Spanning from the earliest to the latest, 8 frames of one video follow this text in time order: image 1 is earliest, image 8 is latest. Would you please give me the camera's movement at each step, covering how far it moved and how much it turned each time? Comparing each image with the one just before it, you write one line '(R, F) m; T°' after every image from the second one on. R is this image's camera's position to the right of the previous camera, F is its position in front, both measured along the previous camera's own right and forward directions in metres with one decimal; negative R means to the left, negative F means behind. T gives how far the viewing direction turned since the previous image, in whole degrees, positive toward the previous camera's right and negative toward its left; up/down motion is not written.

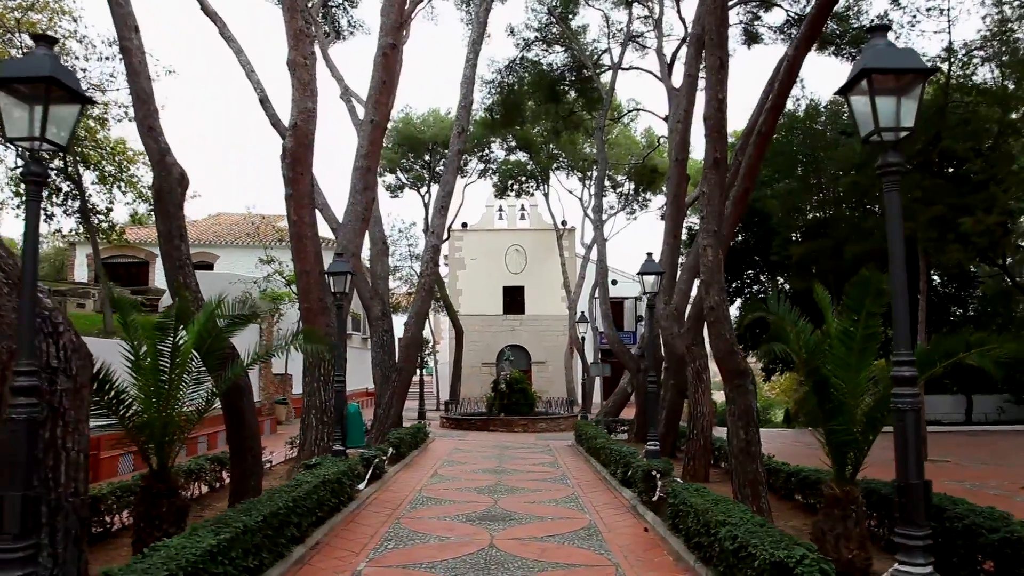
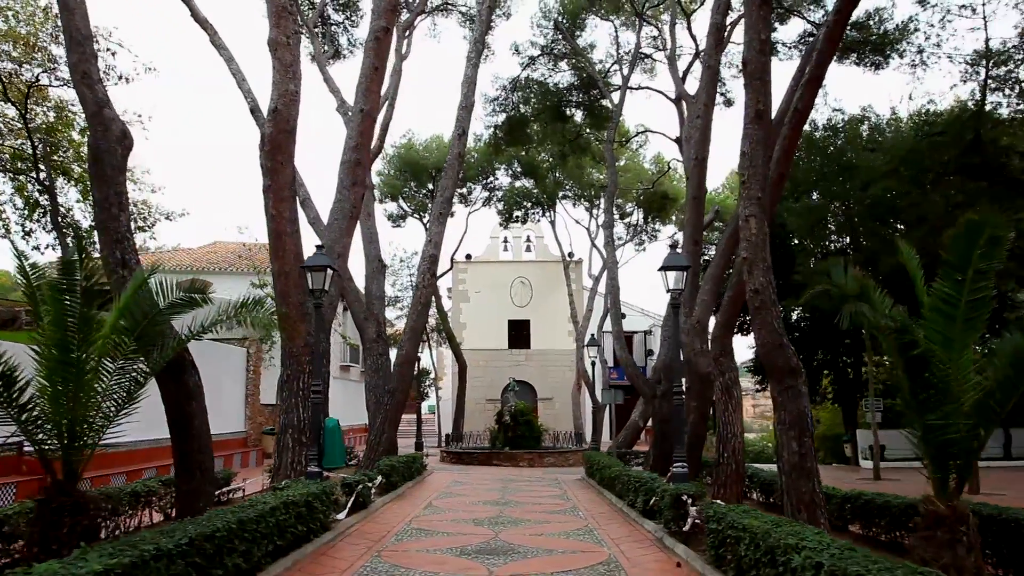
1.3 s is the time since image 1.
(0.0, +1.0) m; 0°
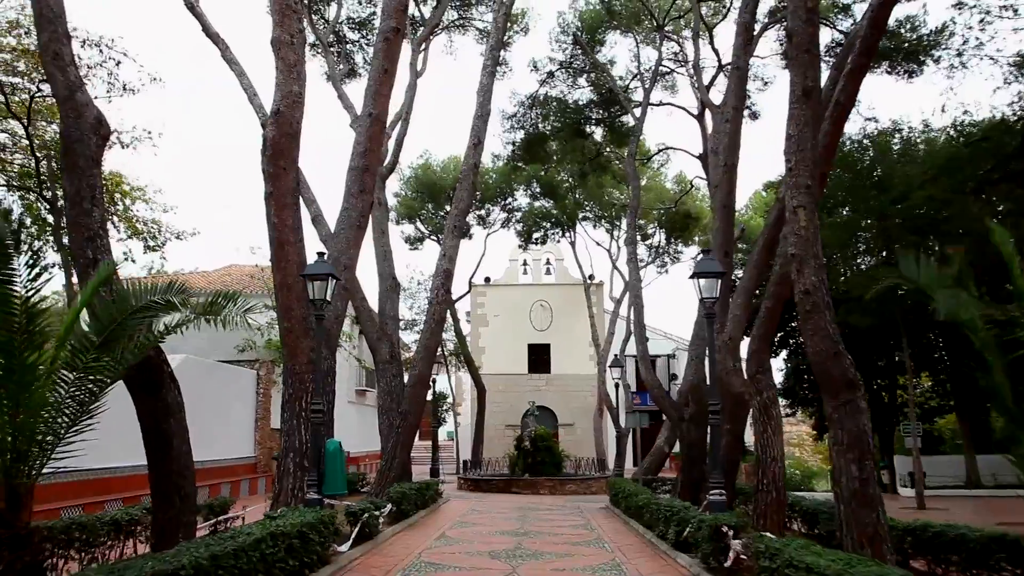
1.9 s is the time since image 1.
(0.0, +0.6) m; -1°
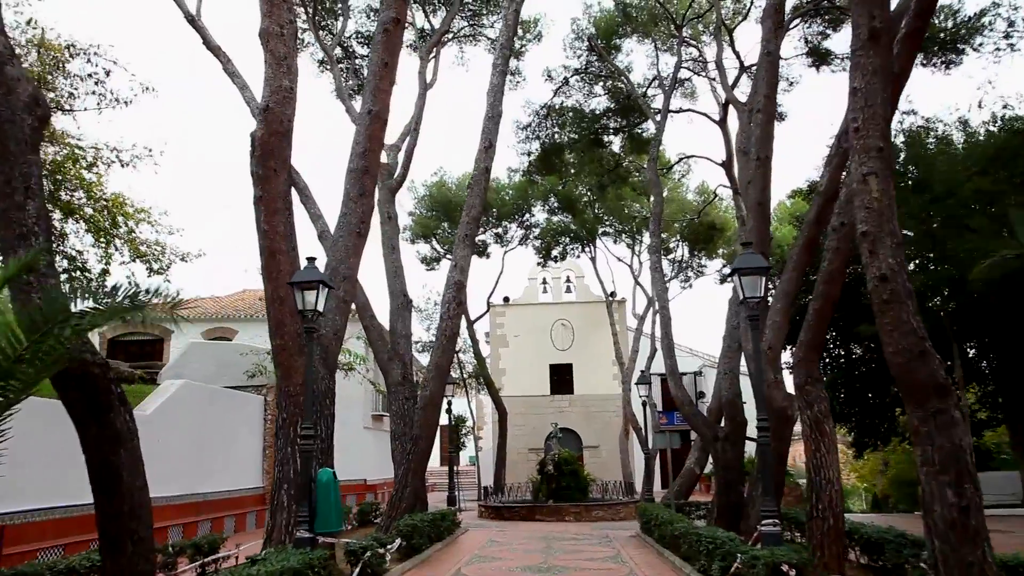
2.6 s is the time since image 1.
(0.0, +0.7) m; -1°
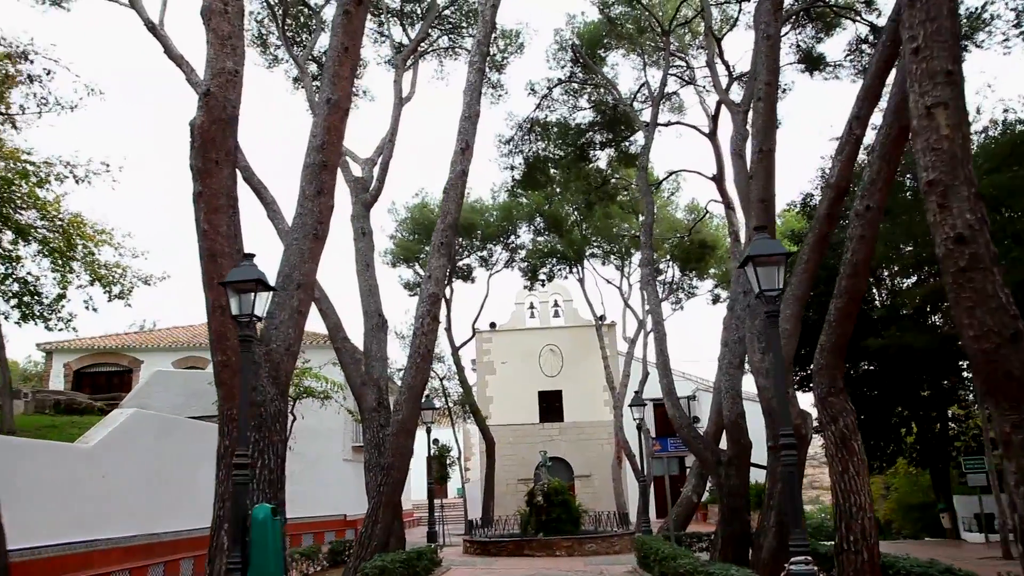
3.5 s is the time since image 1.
(+0.1, +0.8) m; +1°
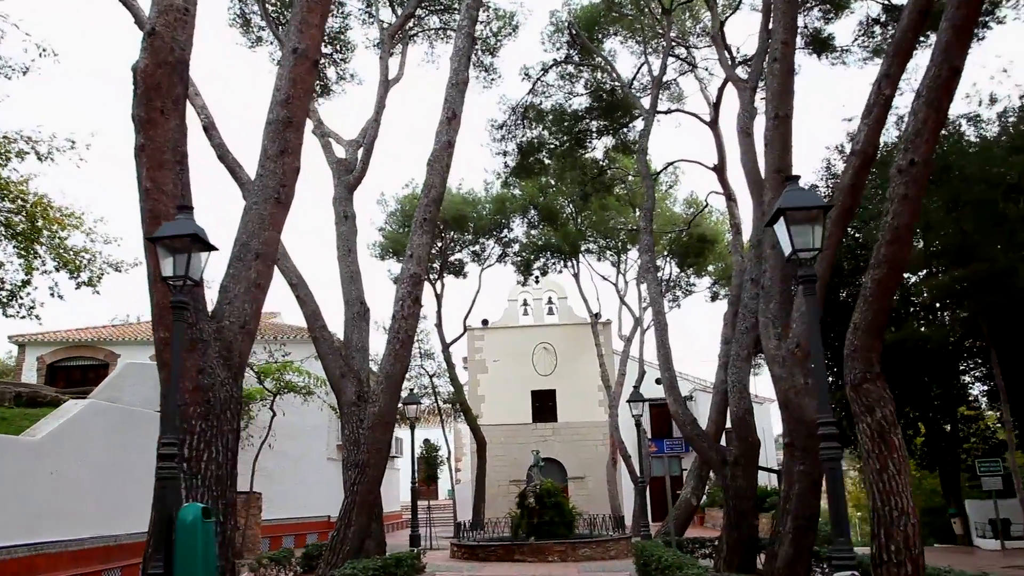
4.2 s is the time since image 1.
(0.0, +0.7) m; 0°
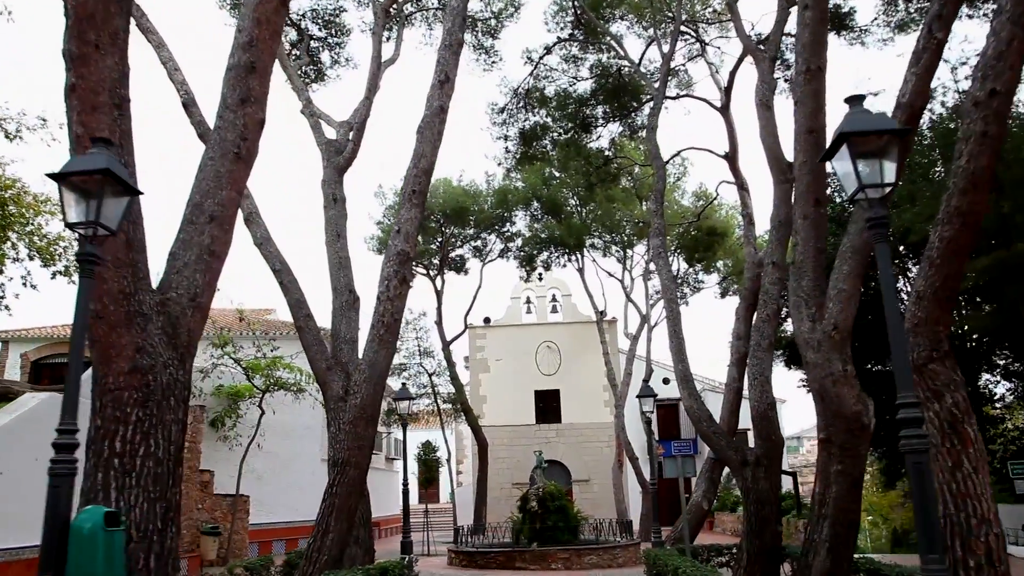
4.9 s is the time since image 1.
(0.0, +0.8) m; 0°
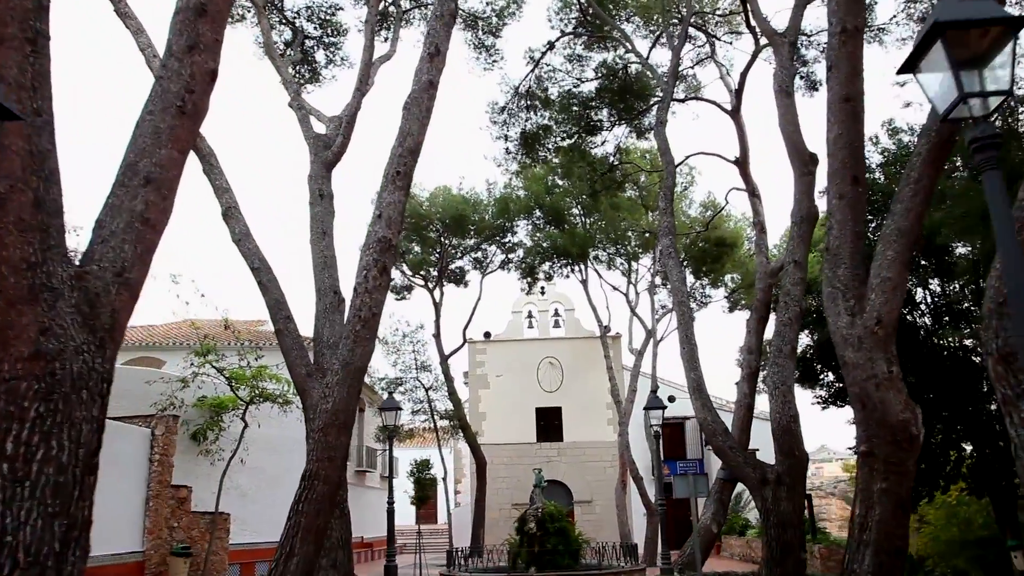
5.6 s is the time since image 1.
(+0.1, +0.8) m; 0°
